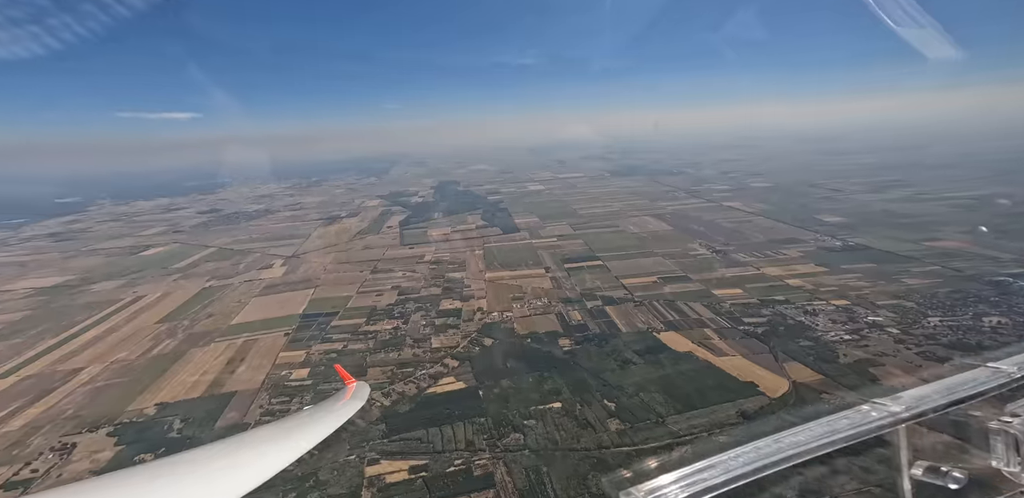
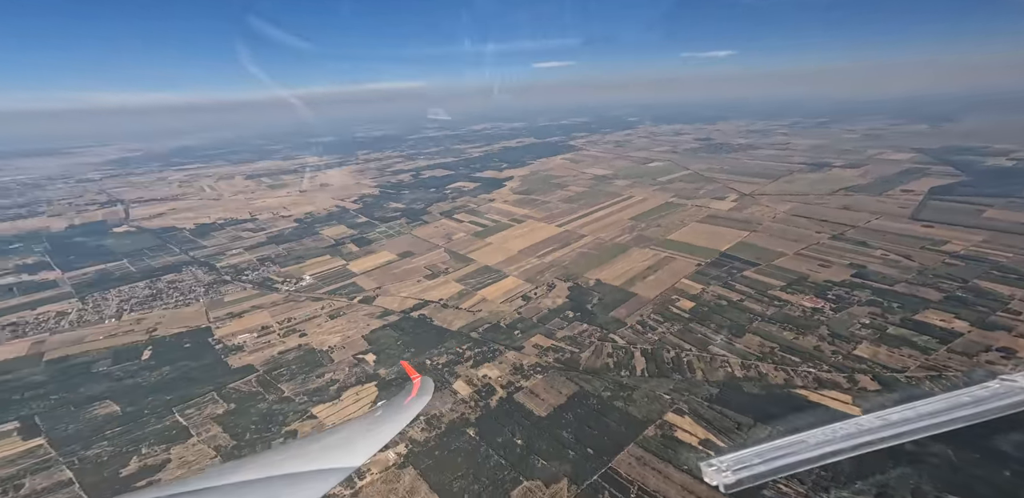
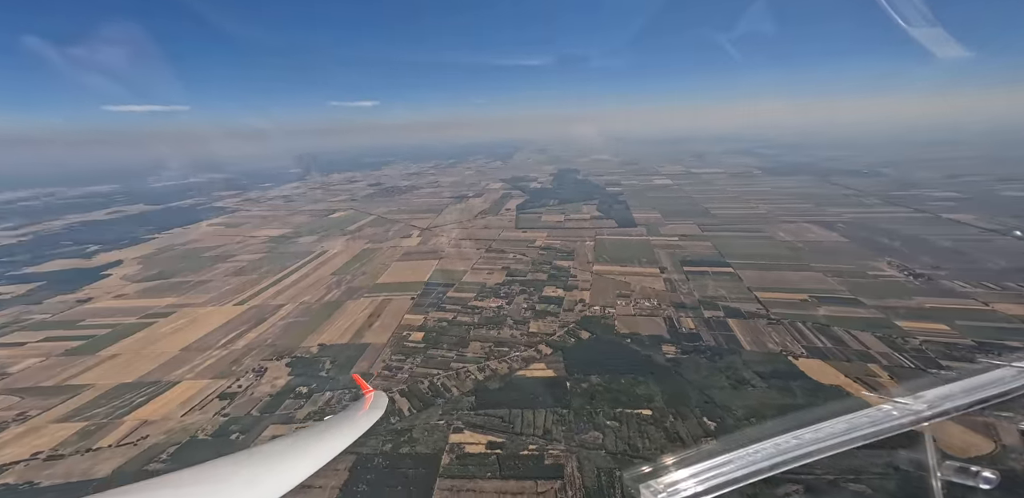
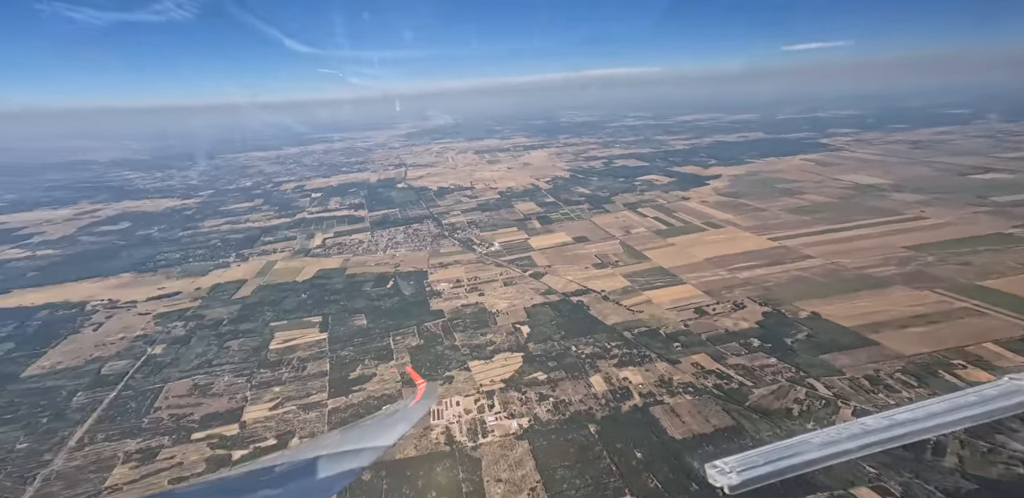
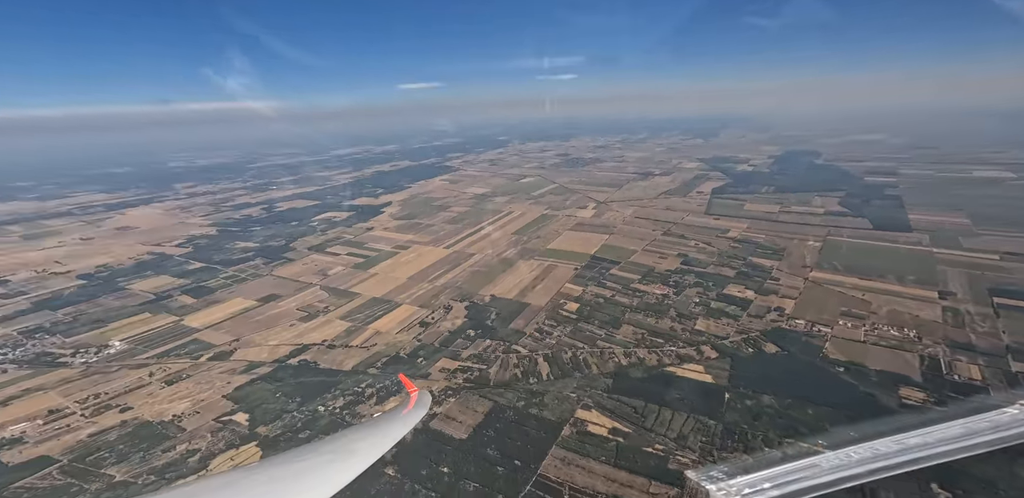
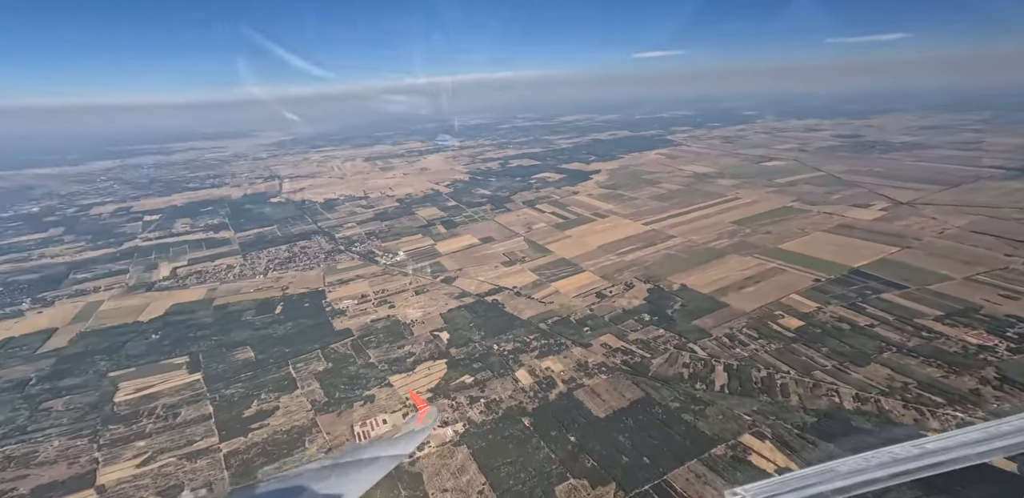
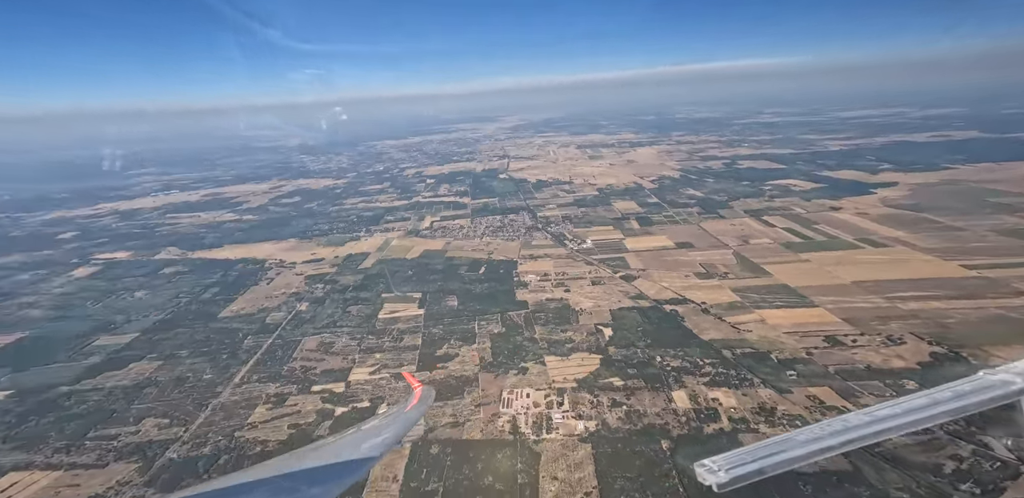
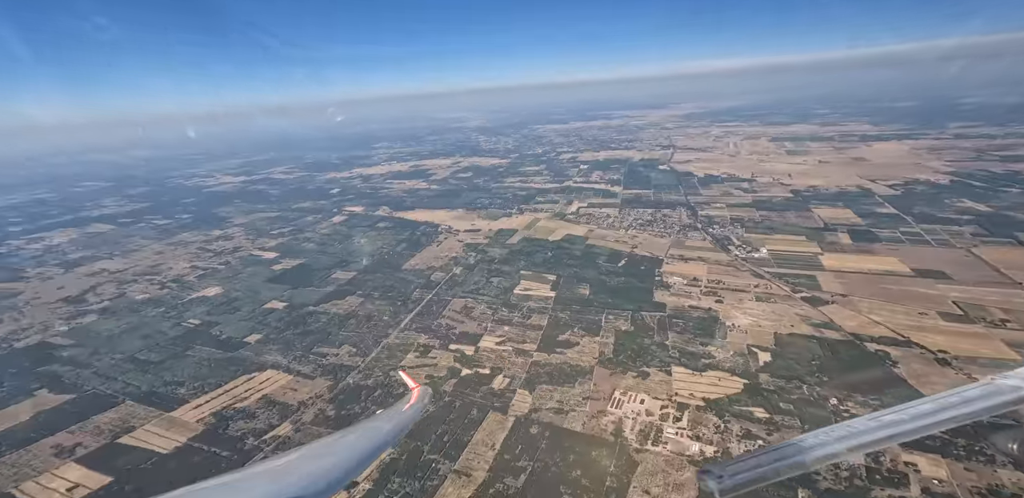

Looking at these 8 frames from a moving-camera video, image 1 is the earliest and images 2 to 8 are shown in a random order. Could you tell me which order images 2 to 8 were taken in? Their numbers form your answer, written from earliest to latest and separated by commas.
3, 5, 2, 6, 4, 7, 8
